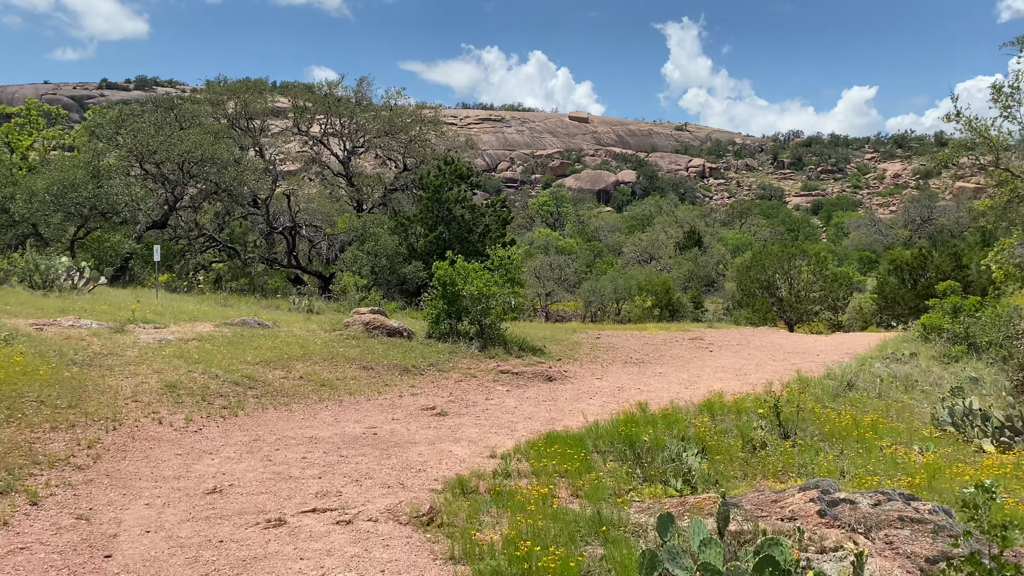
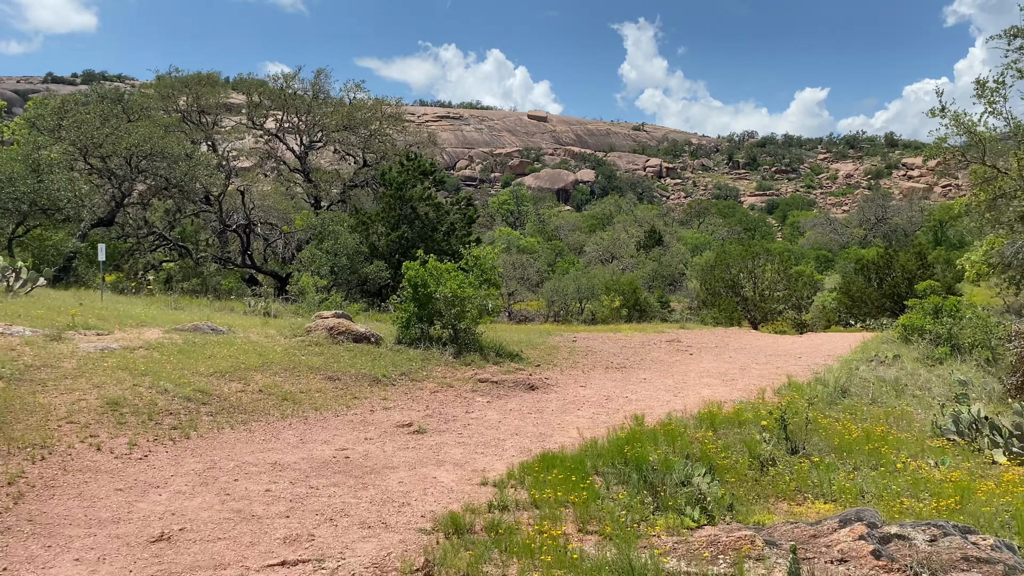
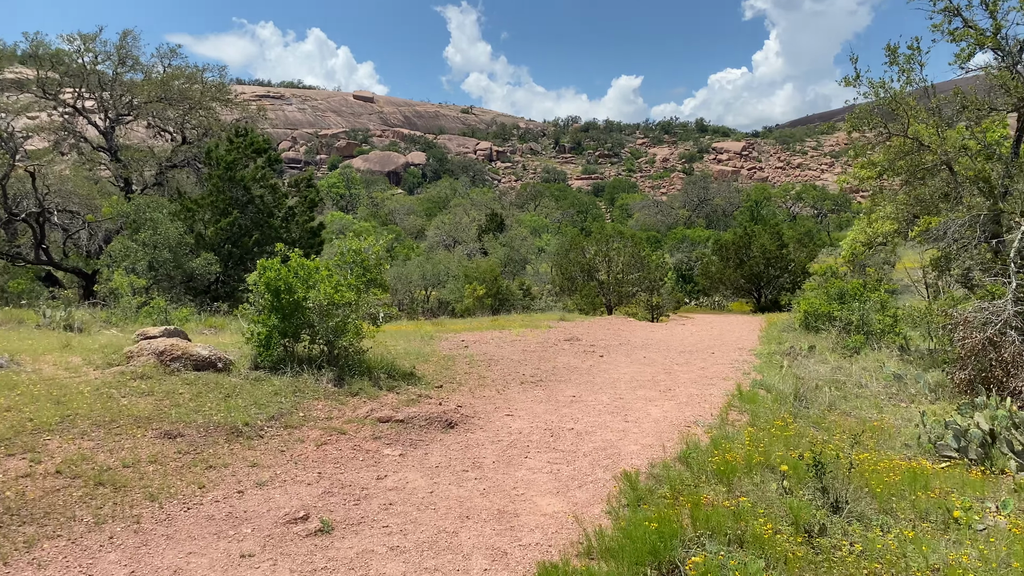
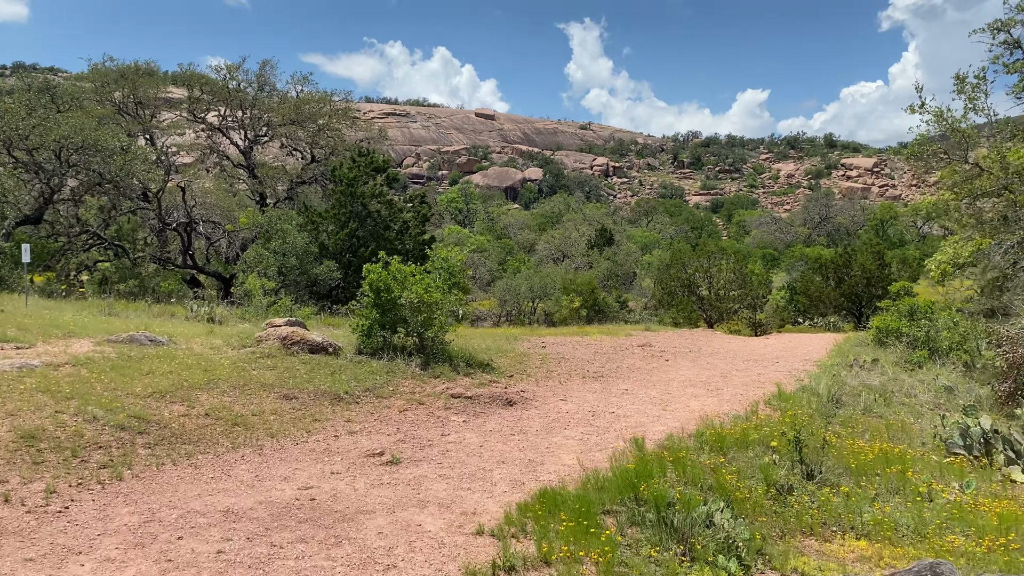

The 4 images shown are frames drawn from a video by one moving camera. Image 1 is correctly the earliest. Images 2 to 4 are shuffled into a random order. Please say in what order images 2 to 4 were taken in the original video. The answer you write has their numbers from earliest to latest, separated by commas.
2, 4, 3
